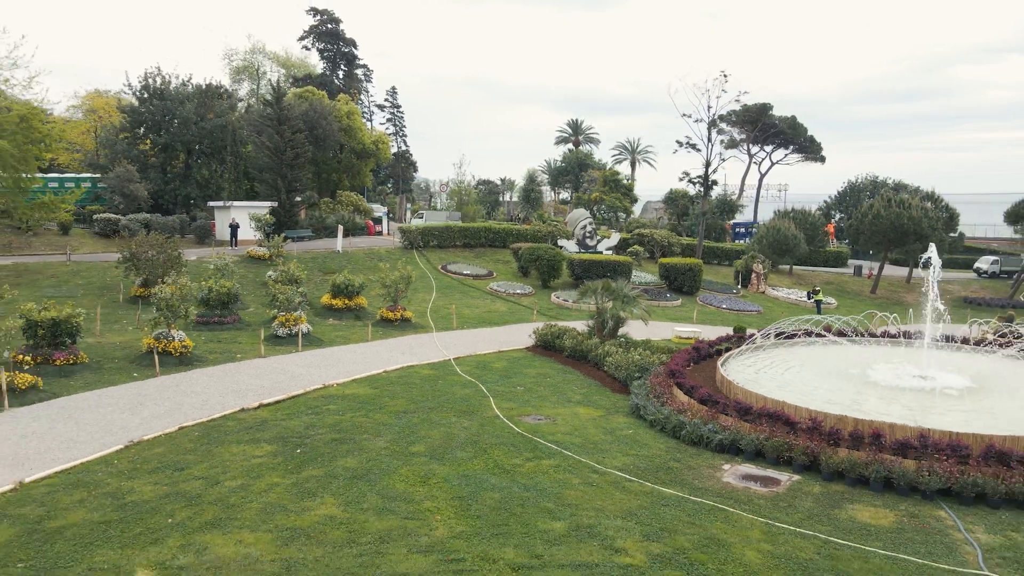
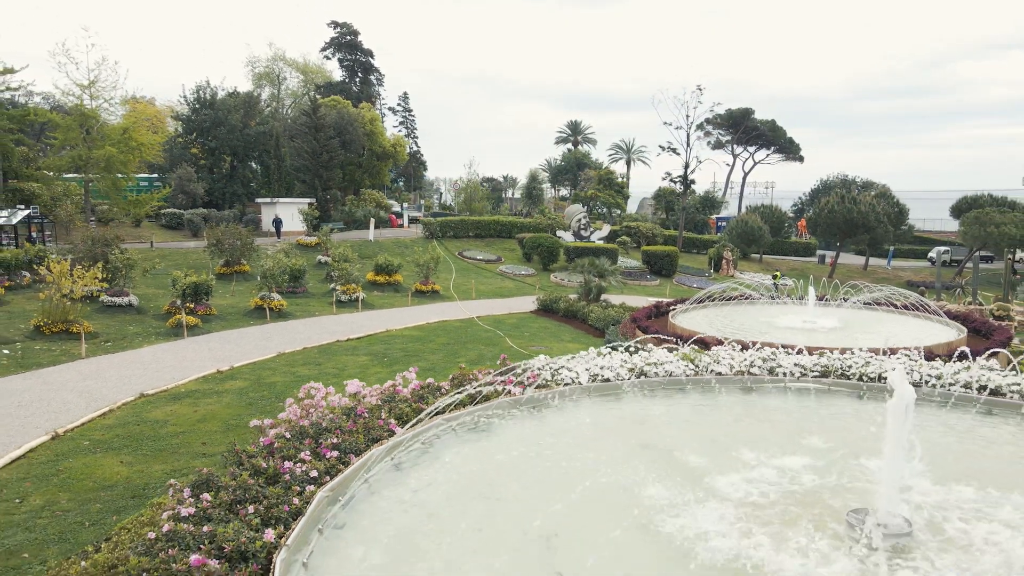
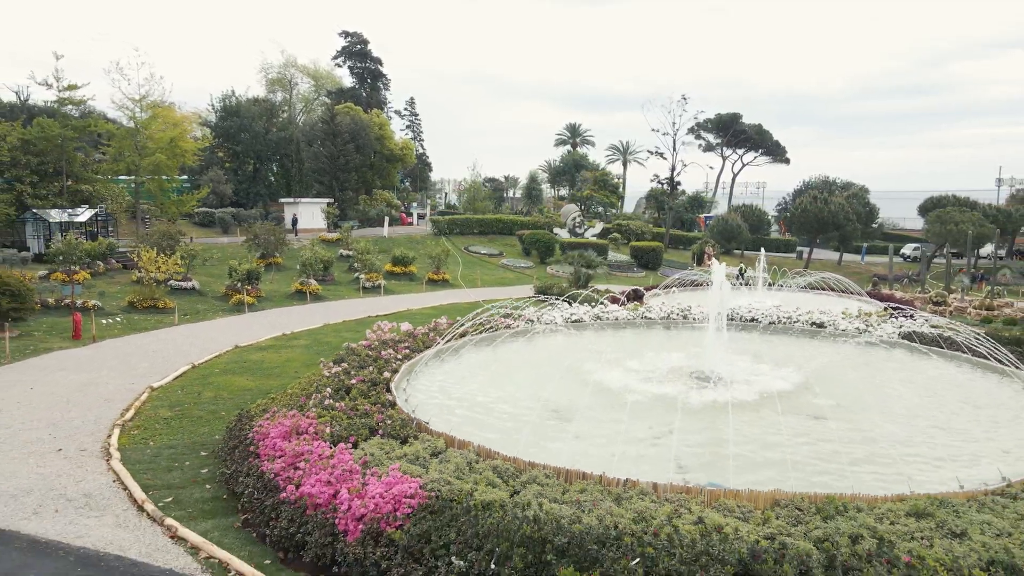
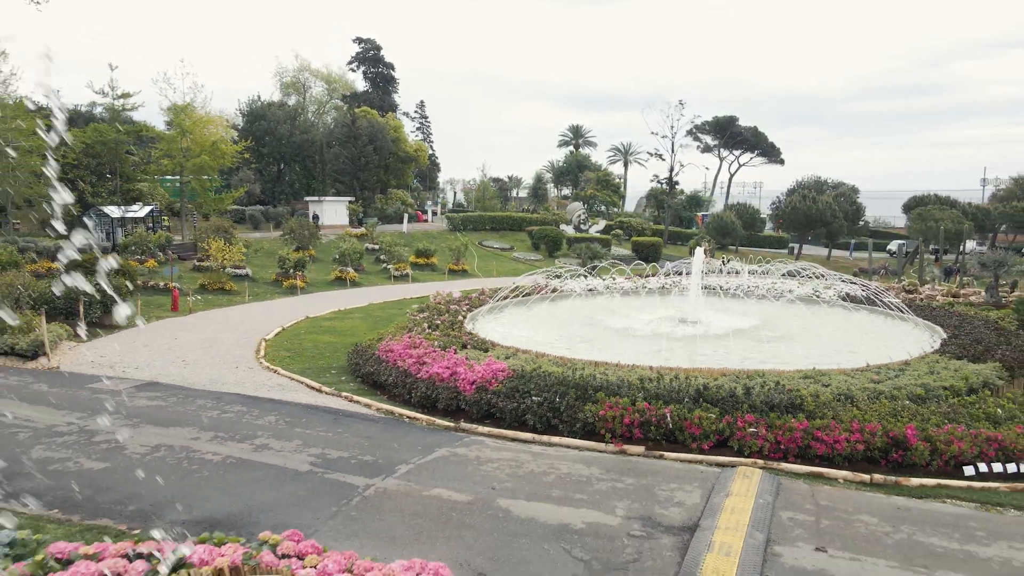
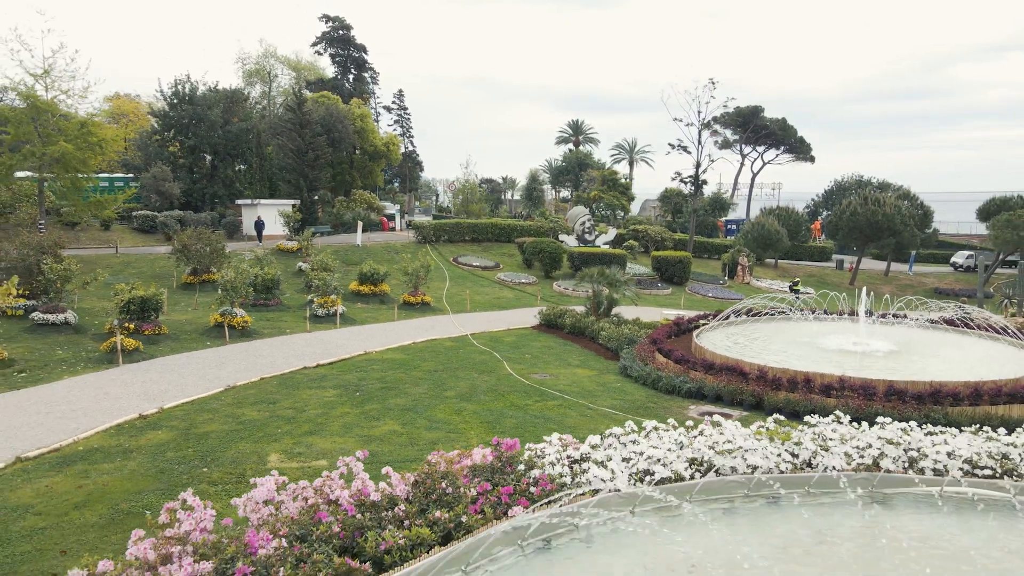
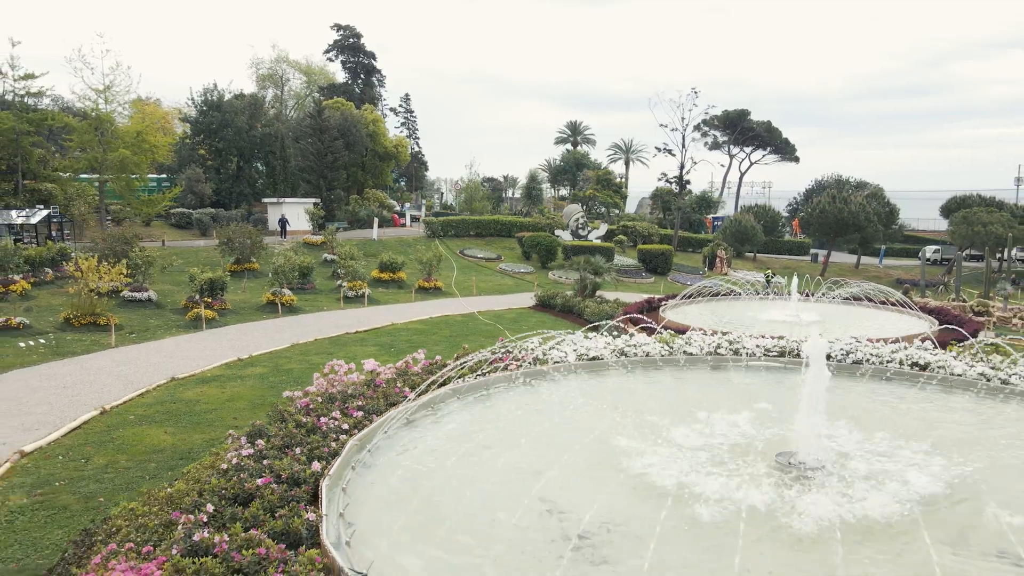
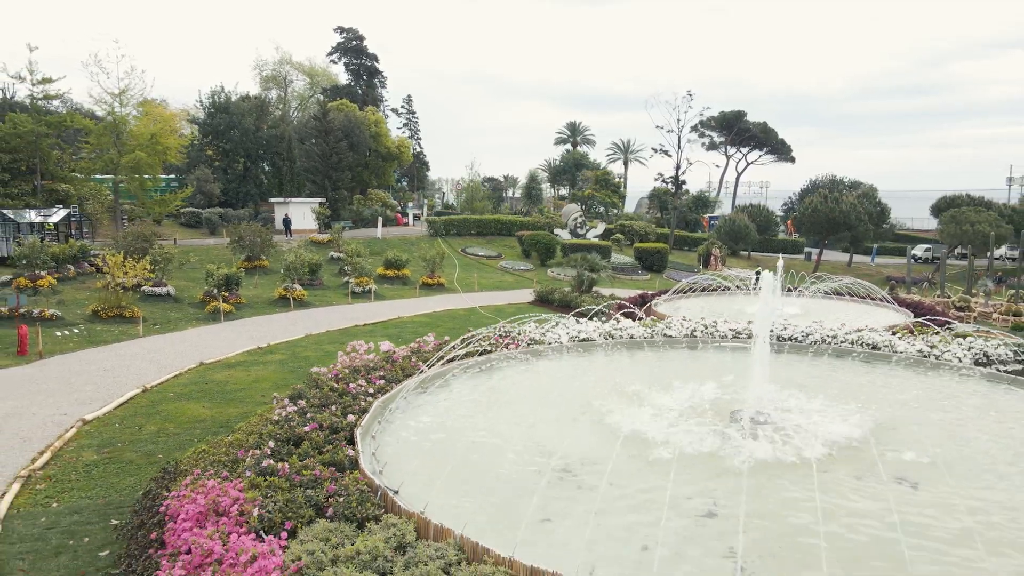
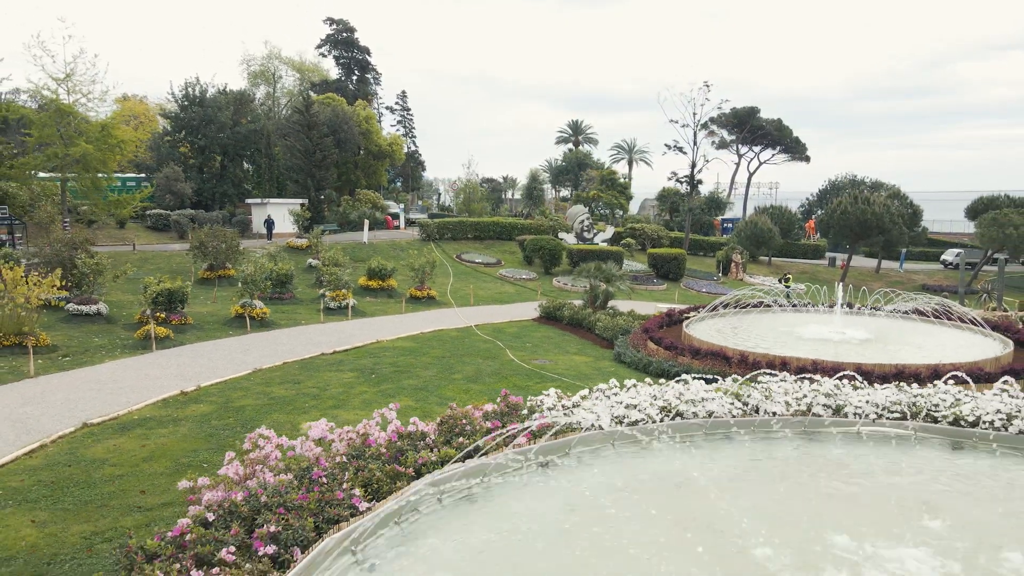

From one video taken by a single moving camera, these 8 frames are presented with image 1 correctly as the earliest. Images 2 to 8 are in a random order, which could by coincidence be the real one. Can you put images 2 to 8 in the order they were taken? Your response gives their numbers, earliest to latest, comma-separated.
5, 8, 2, 6, 7, 3, 4
